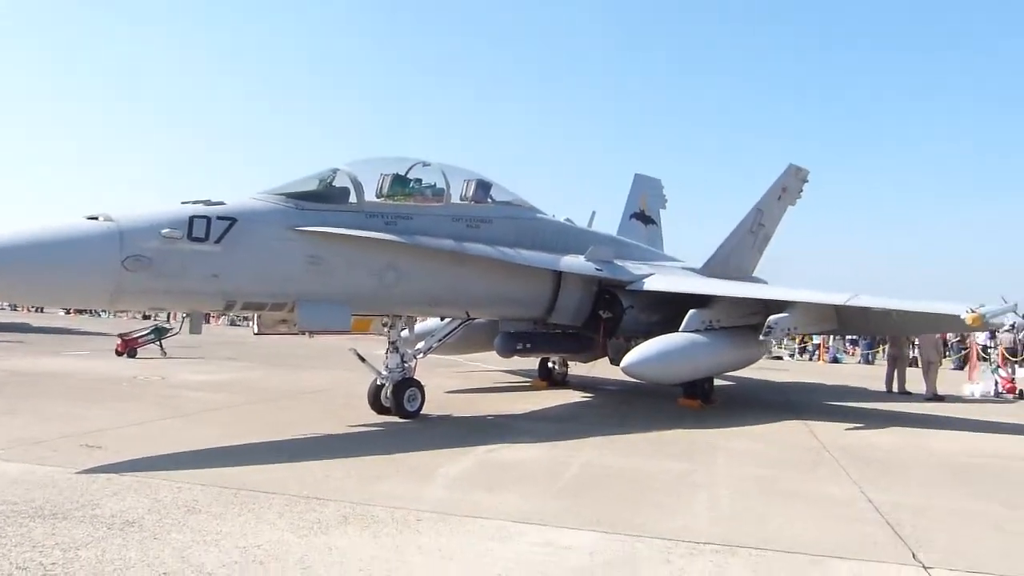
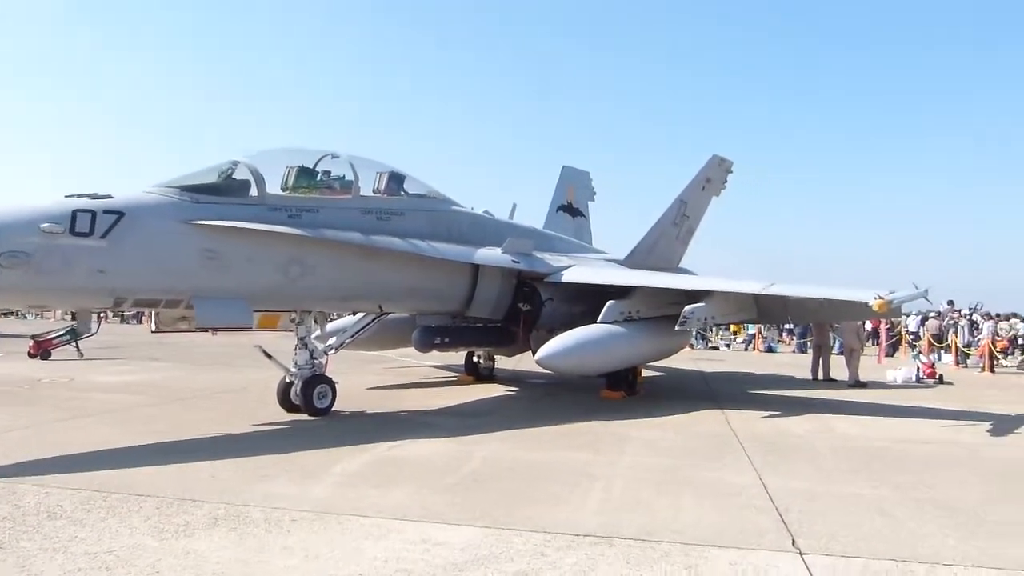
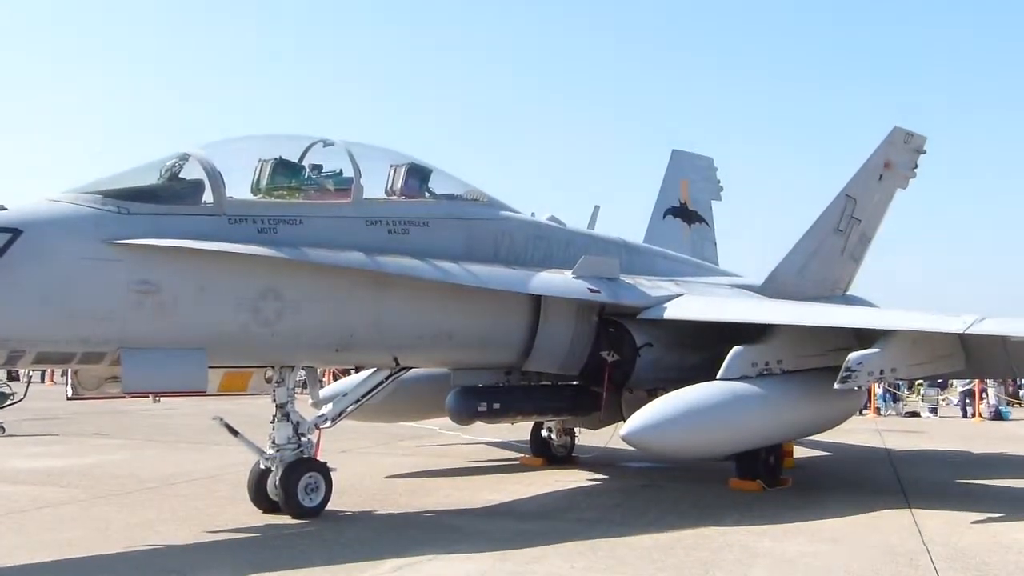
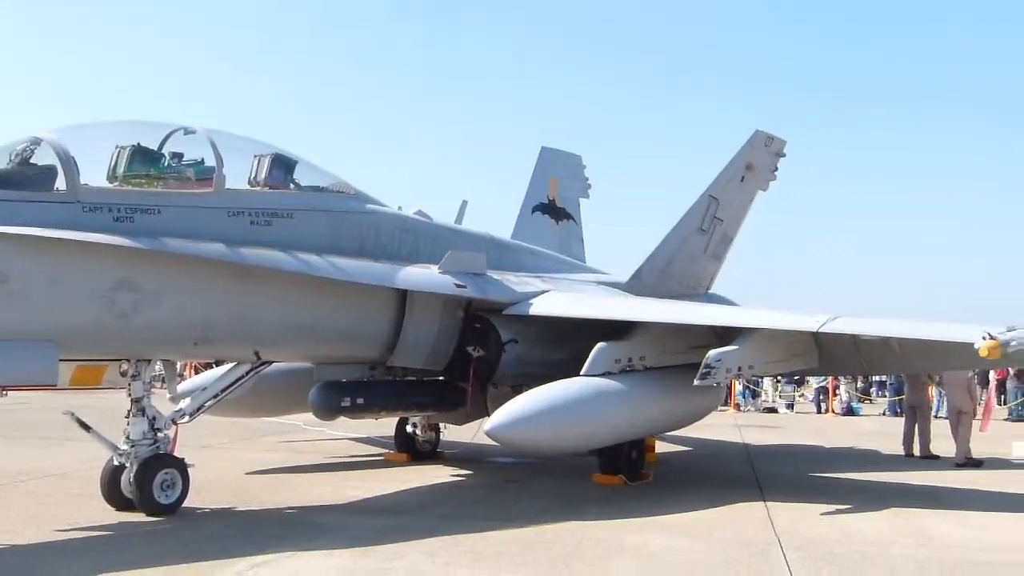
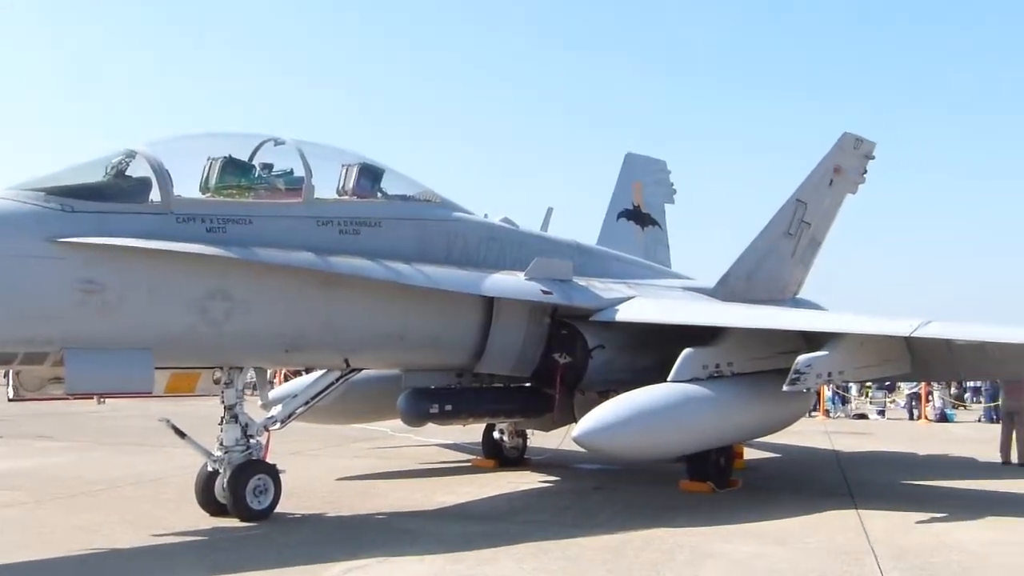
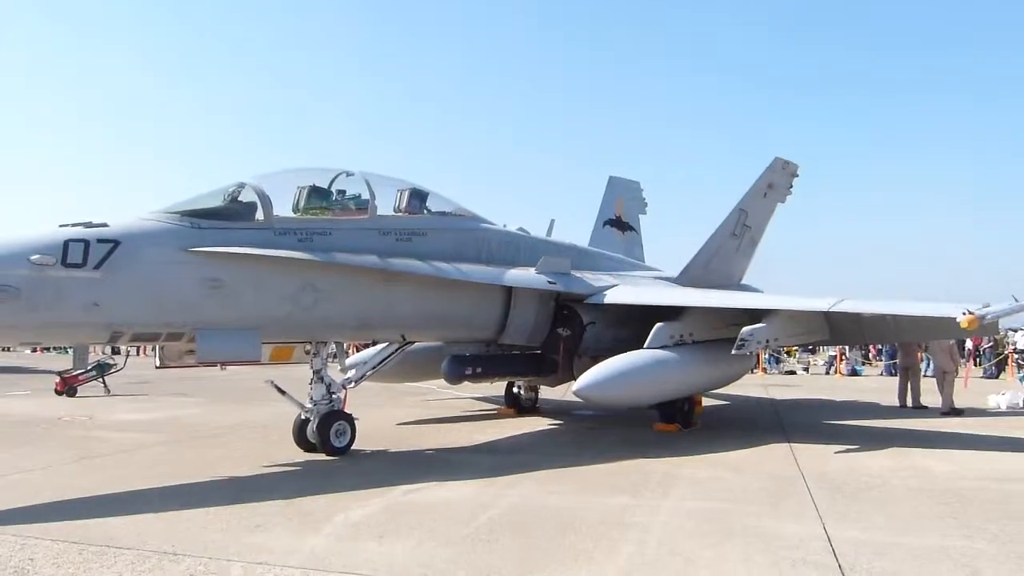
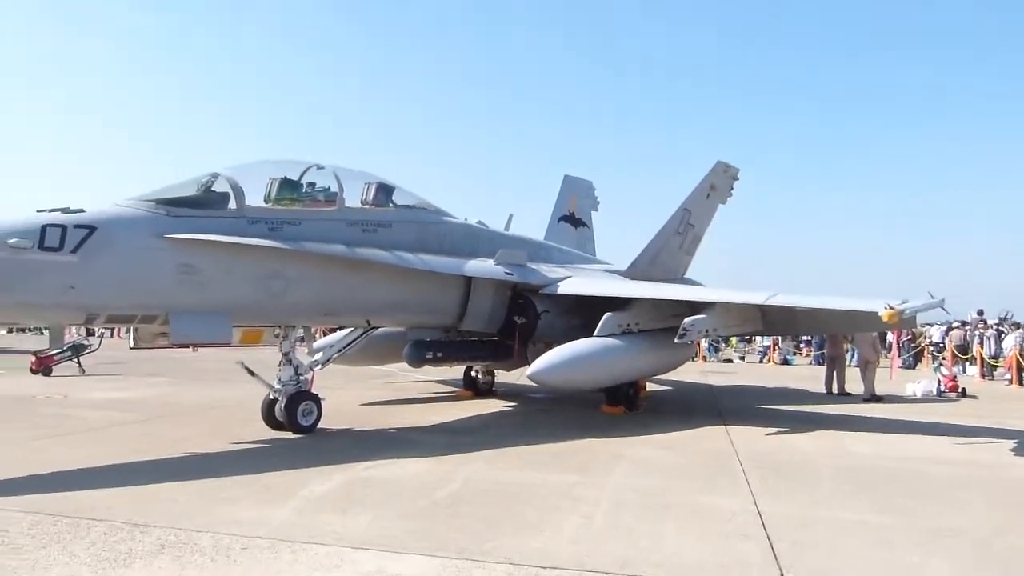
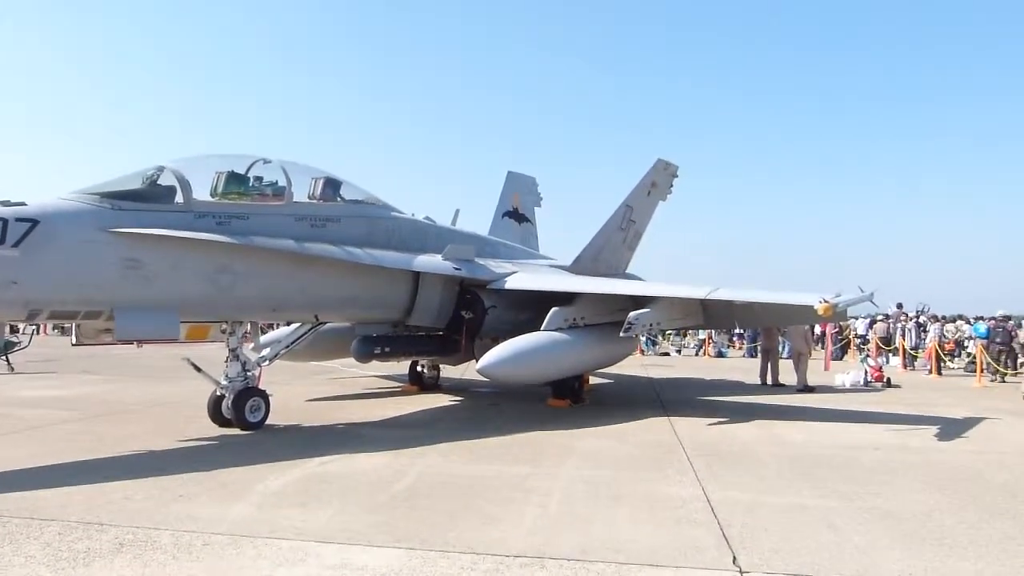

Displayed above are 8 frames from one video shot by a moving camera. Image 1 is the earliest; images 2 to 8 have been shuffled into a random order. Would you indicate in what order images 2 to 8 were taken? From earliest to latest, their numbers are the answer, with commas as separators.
2, 8, 7, 6, 3, 5, 4
